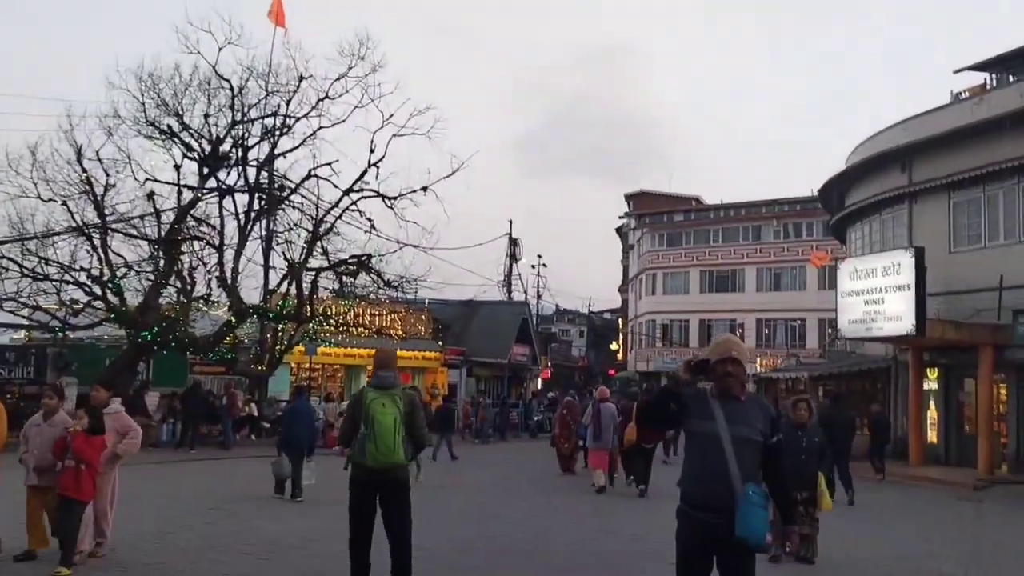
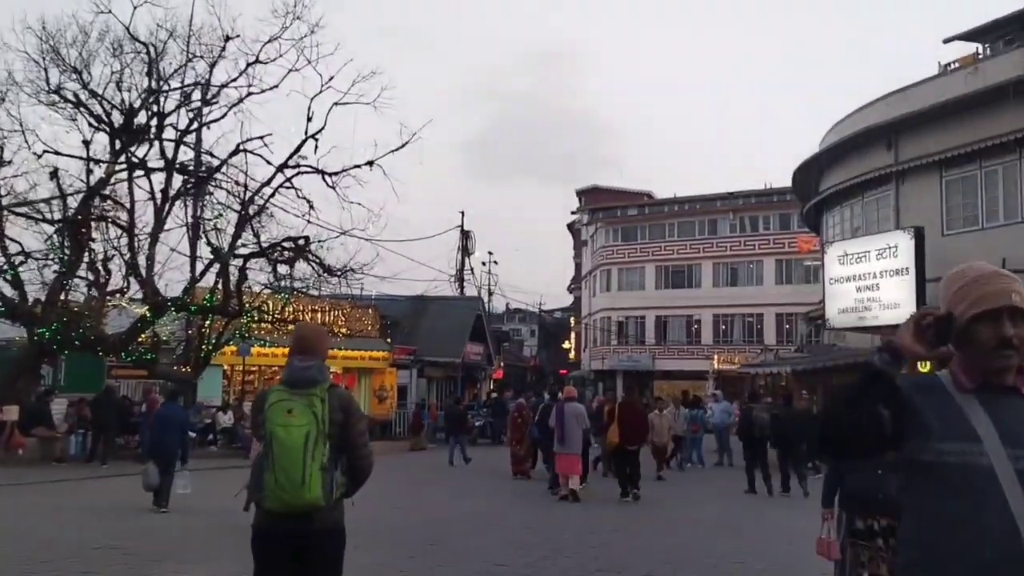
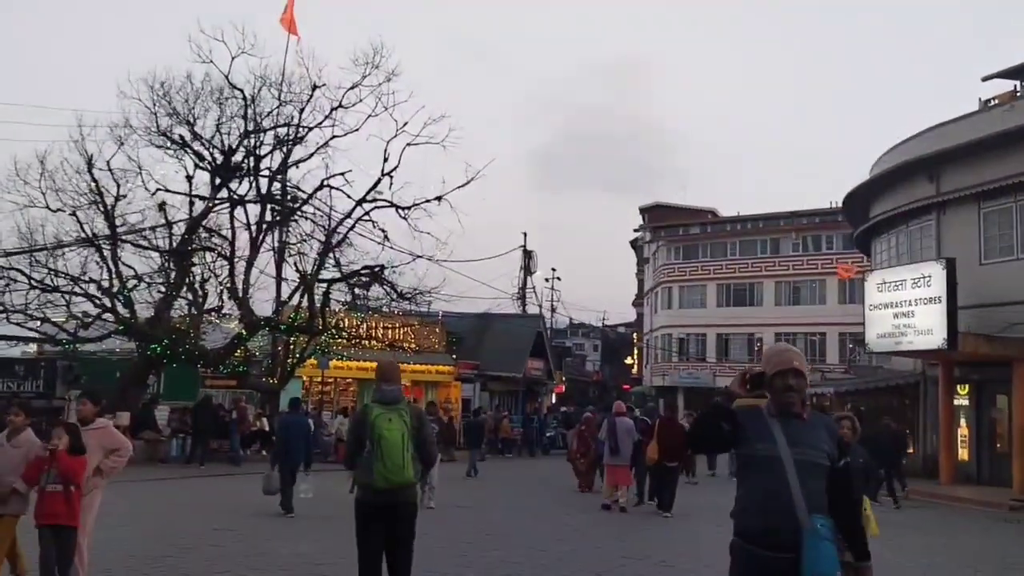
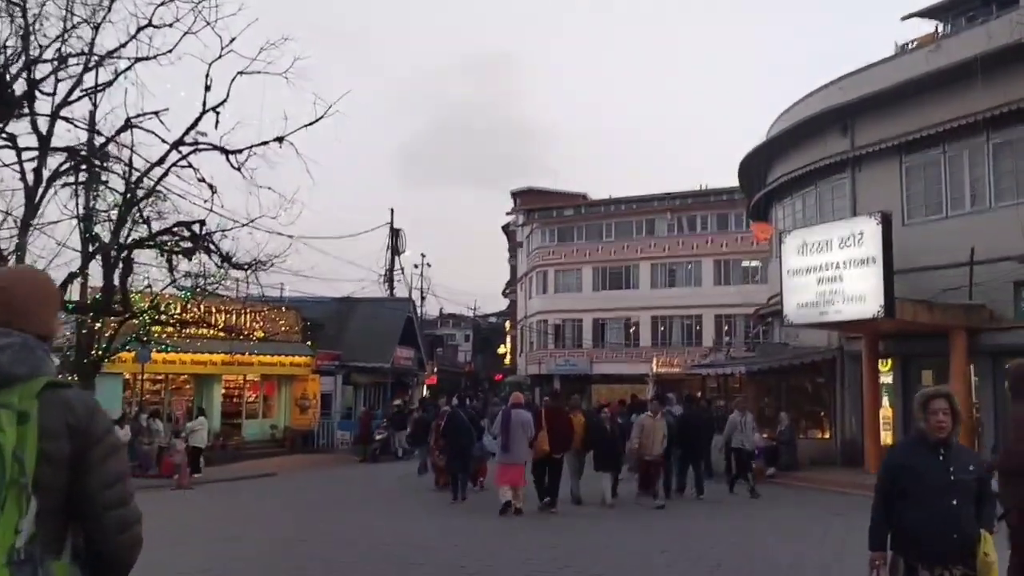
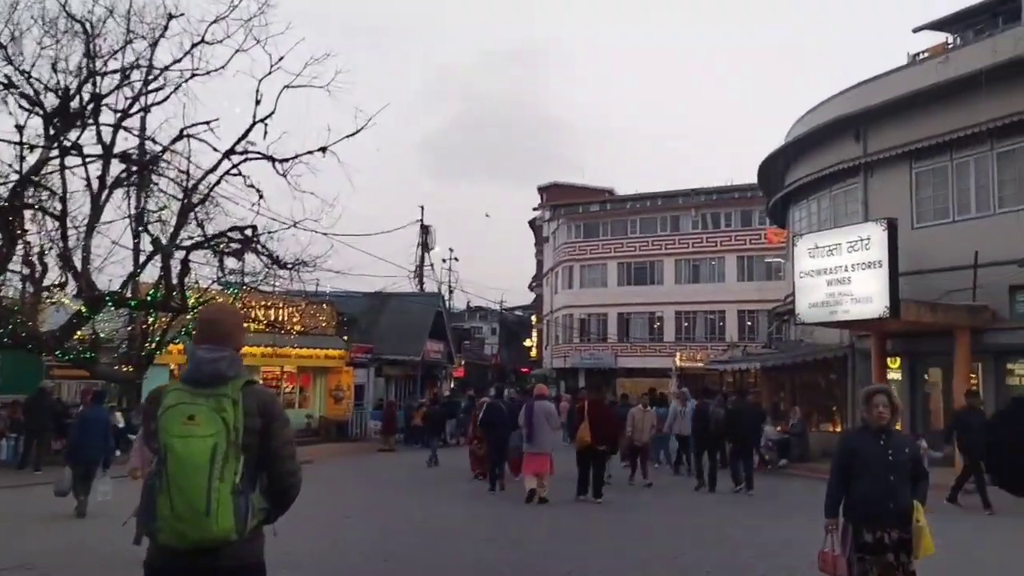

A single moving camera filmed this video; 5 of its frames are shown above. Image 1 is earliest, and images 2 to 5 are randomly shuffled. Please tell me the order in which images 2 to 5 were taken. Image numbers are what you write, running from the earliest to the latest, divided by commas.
3, 2, 5, 4
